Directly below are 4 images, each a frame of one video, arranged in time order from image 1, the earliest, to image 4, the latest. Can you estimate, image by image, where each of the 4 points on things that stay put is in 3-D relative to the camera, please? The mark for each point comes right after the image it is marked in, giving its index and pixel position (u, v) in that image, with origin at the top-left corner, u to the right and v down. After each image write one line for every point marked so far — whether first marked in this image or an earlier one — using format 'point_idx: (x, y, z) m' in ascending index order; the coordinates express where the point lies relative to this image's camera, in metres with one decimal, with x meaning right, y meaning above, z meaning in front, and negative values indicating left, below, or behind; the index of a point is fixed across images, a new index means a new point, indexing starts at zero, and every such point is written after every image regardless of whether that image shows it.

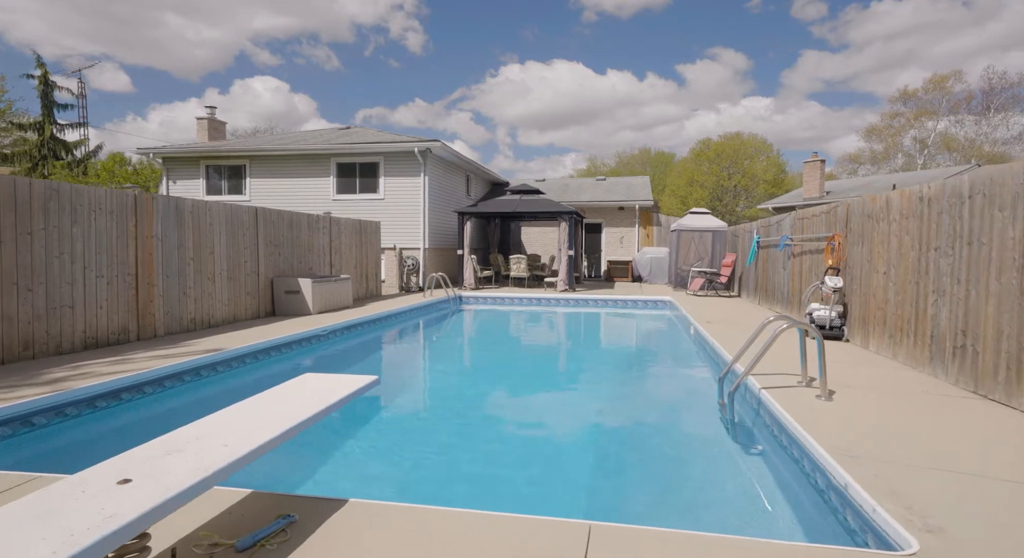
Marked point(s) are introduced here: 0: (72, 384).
0: (-3.4, -0.8, +4.4) m
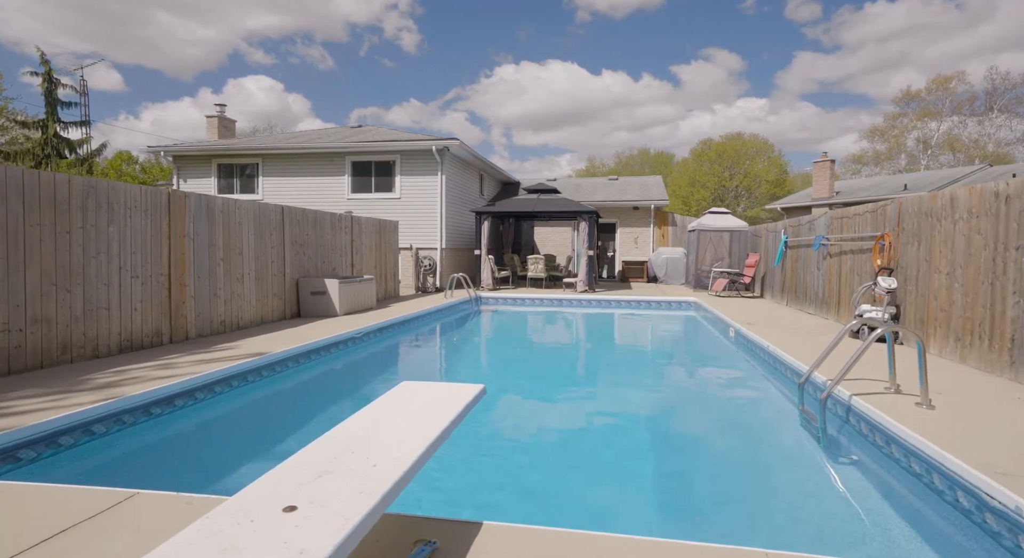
0: (-2.9, -0.9, +4.2) m
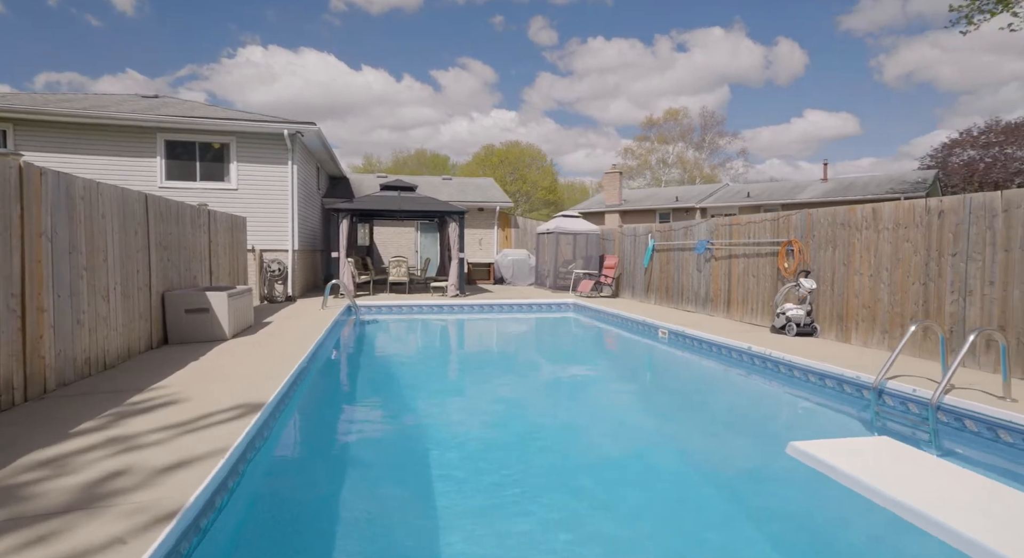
0: (-1.6, -1.0, +2.5) m
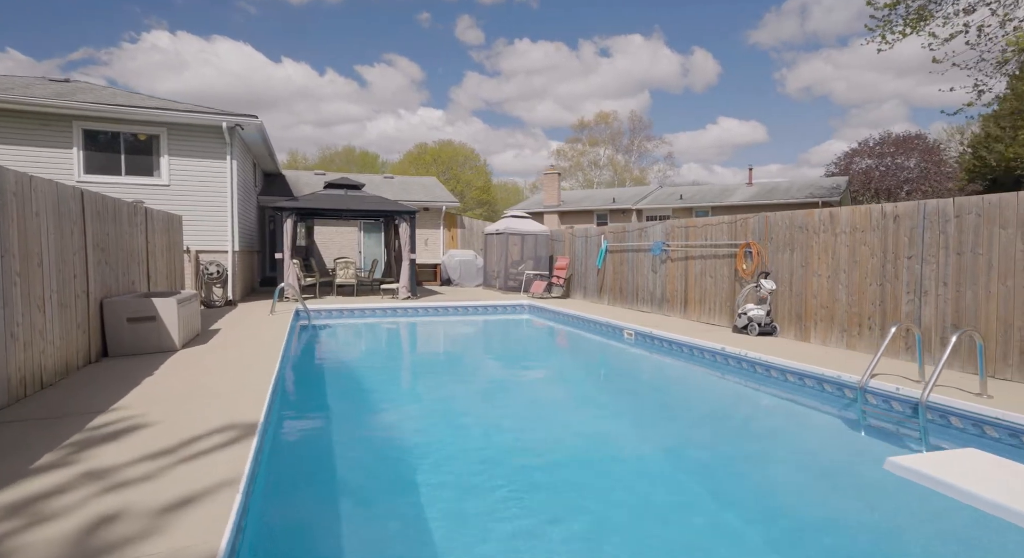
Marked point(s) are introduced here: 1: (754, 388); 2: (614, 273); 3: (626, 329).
0: (-1.3, -1.0, +2.2) m
1: (+2.8, -1.3, +6.8) m
2: (+2.4, +0.1, +12.9) m
3: (+1.9, -0.9, +10.3) m
